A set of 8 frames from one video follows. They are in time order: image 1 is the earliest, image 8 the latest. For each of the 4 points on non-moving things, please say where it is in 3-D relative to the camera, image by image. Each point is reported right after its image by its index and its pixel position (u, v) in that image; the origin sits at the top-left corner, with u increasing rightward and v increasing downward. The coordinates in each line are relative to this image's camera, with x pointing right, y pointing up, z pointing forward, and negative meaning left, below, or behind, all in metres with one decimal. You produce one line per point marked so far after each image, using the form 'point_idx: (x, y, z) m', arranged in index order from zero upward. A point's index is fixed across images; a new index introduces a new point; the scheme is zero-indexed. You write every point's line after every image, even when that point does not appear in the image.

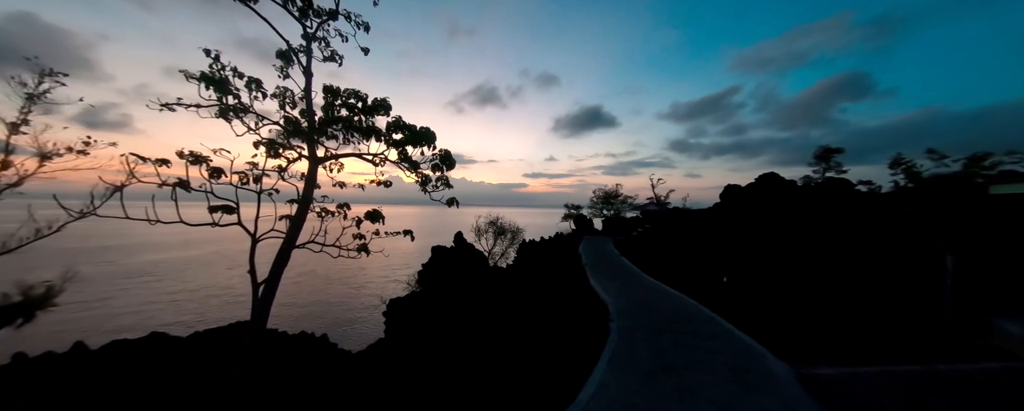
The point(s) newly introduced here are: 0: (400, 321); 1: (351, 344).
0: (-4.8, -4.7, +12.4) m
1: (-10.1, -8.4, +18.6) m
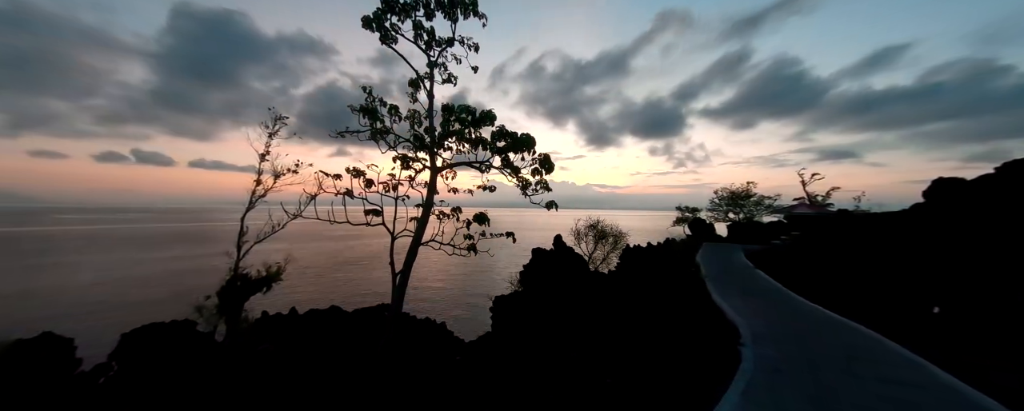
0: (-0.4, -4.8, +13.2) m
1: (-3.4, -8.6, +20.8) m
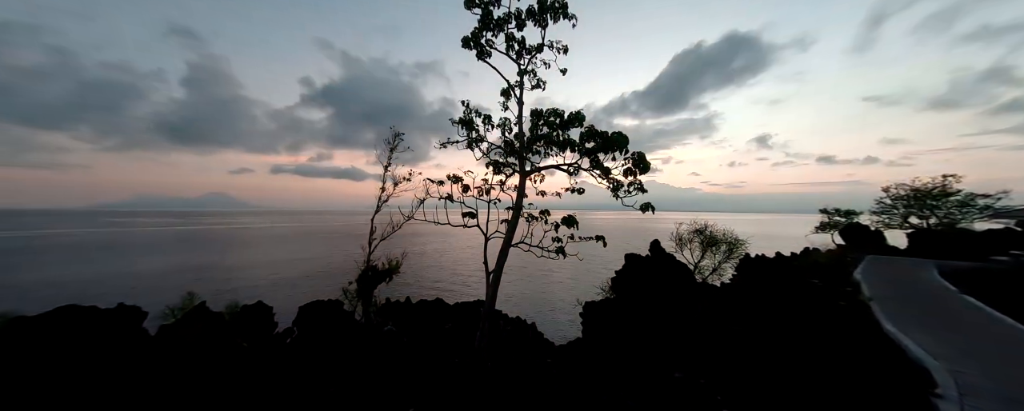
0: (+3.5, -4.9, +12.7) m
1: (+2.8, -8.8, +20.8) m
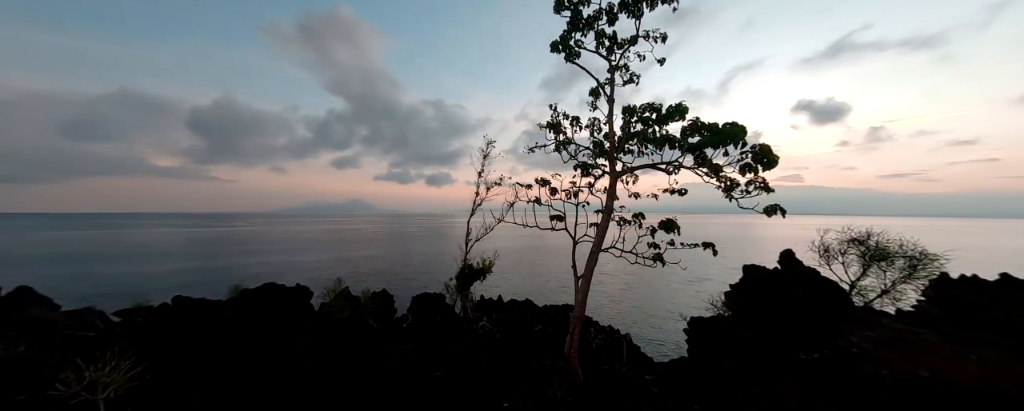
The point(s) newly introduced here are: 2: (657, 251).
0: (+7.2, -5.0, +11.1) m
1: (+8.8, -9.0, +19.0) m
2: (+5.0, -1.5, +10.1) m
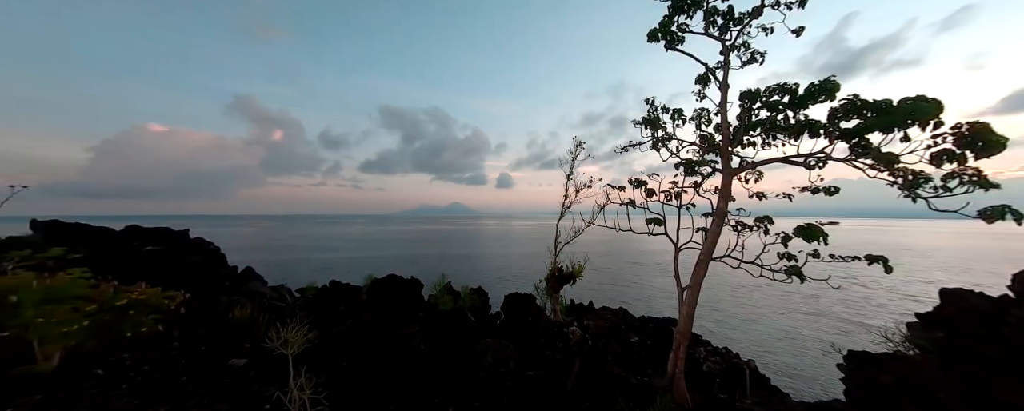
0: (+10.4, -5.1, +8.4) m
1: (+14.1, -9.1, +15.5) m
2: (+7.9, -1.5, +8.1) m
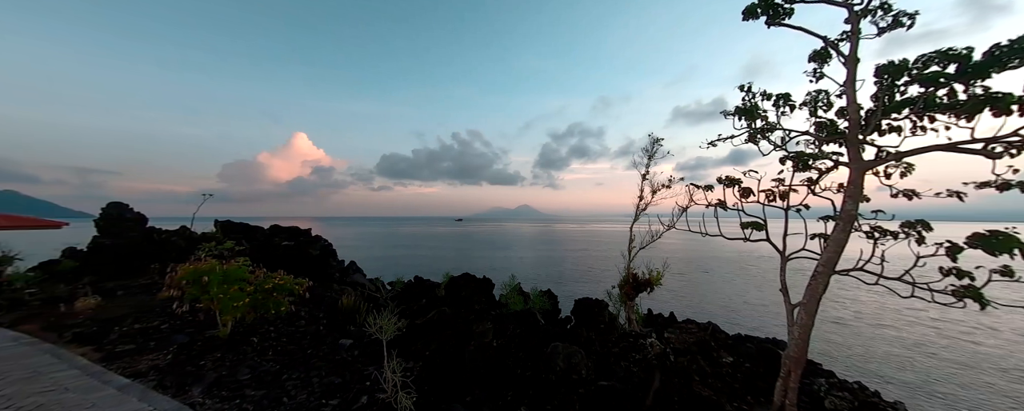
0: (+11.8, -5.2, +6.3) m
1: (+17.1, -9.3, +12.2) m
2: (+9.3, -1.7, +6.6) m
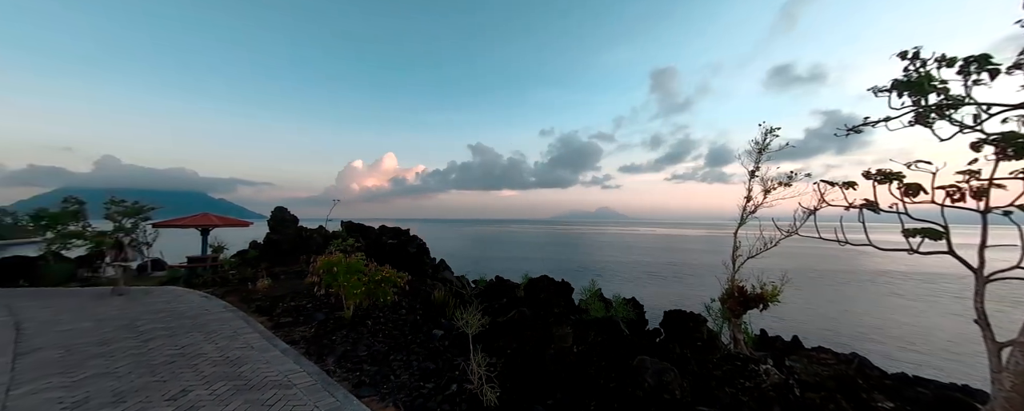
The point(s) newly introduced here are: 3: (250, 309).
0: (+12.6, -5.3, +3.5) m
1: (+19.3, -9.4, +7.9) m
2: (+10.3, -1.8, +4.5) m
3: (-9.8, -4.0, +11.7) m
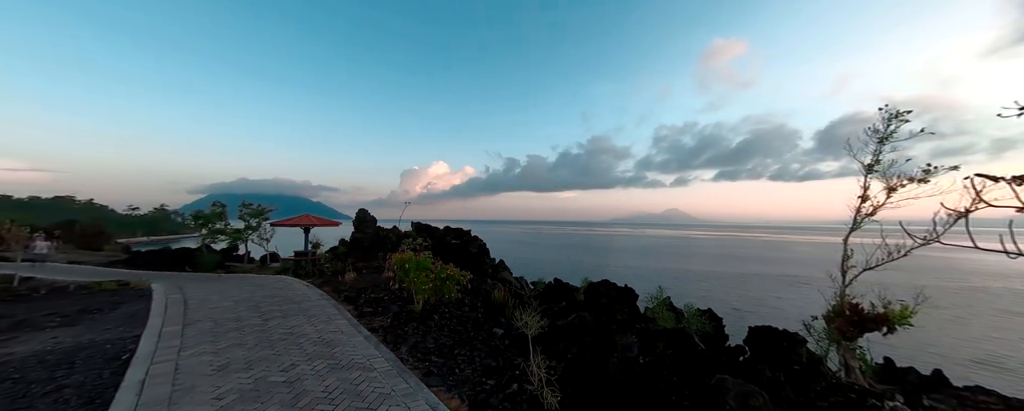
0: (+12.7, -5.2, +0.9) m
1: (+20.1, -9.3, +3.8) m
2: (+10.6, -1.7, +2.3) m
3: (-7.7, -4.0, +13.3) m
